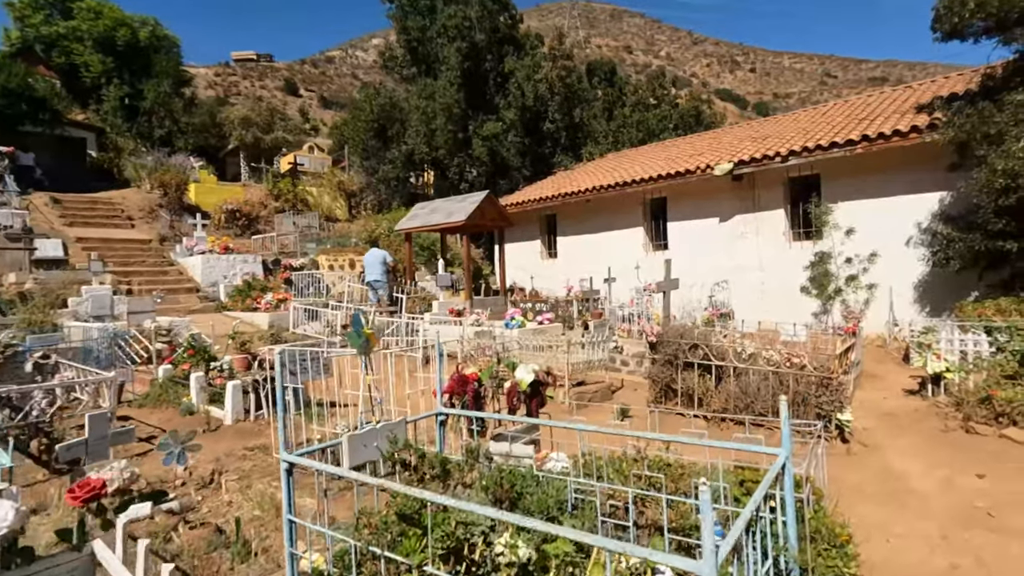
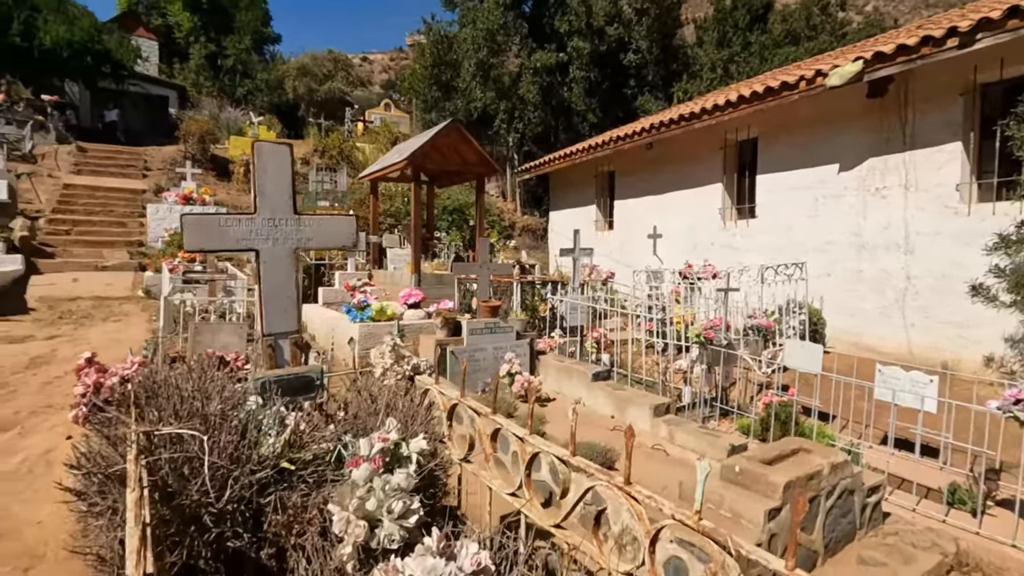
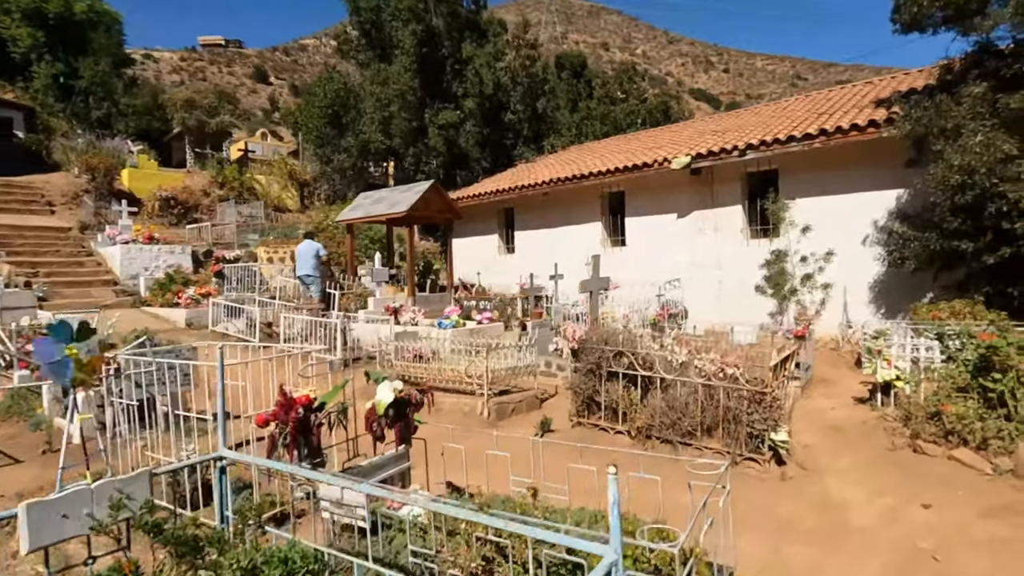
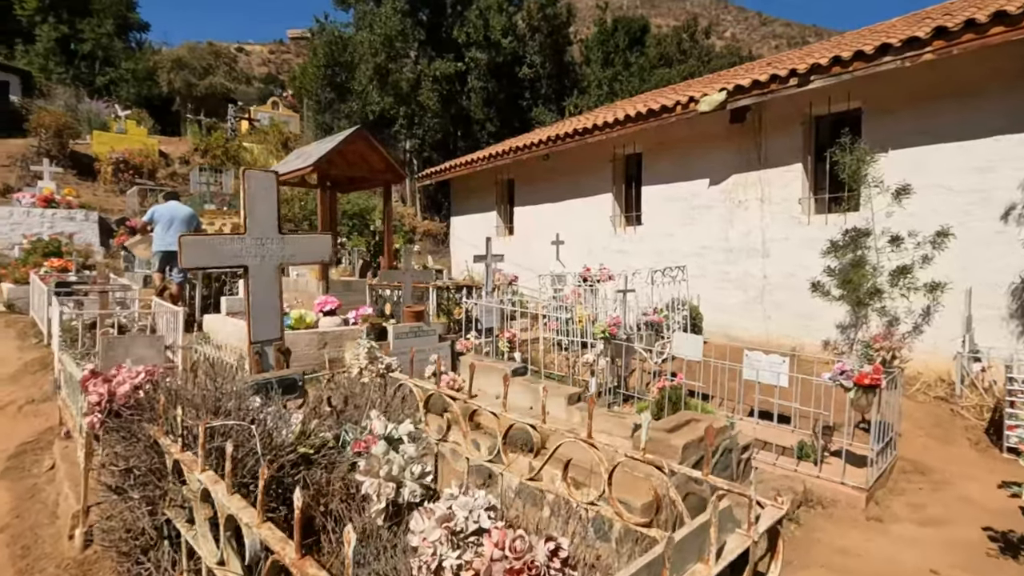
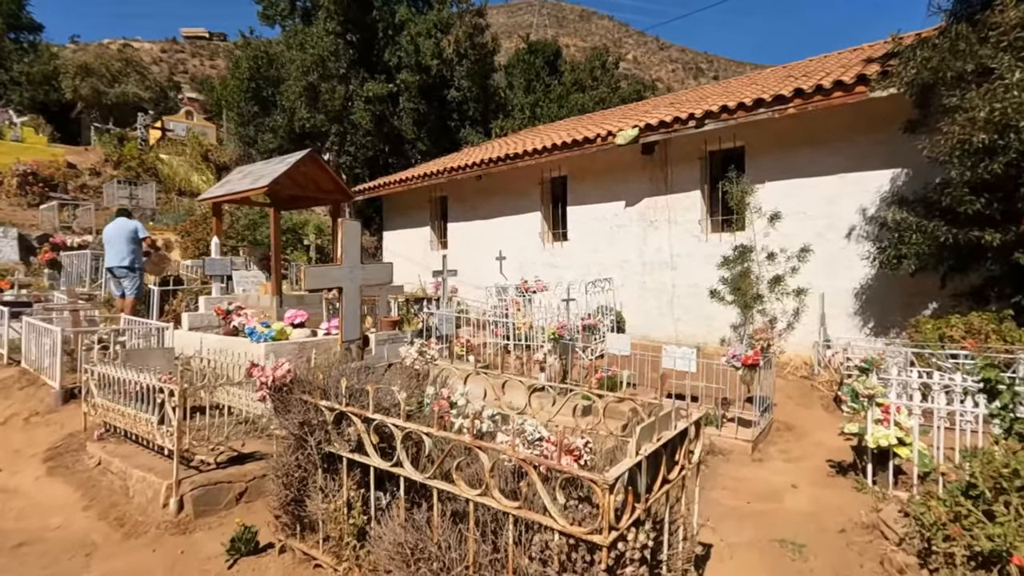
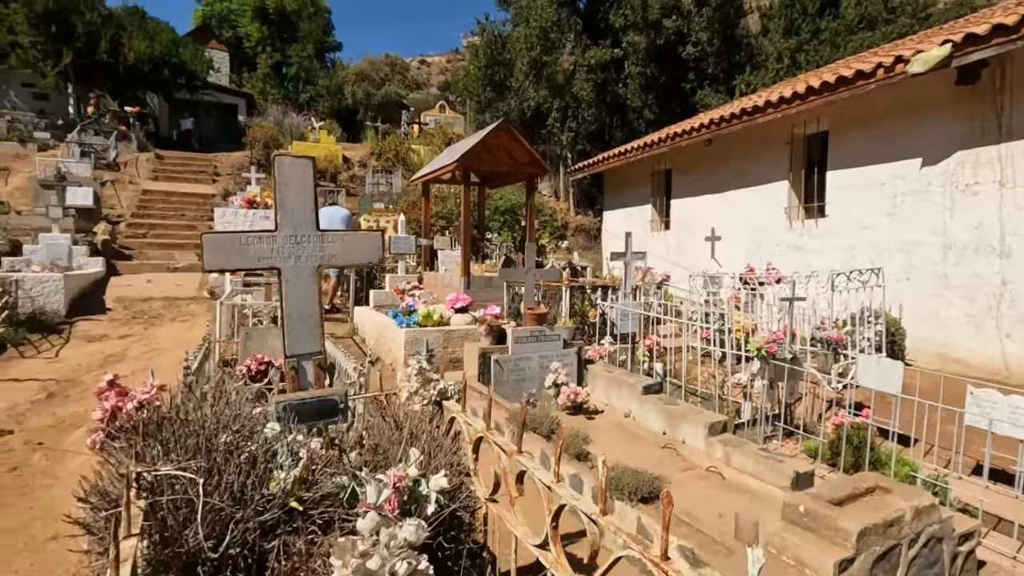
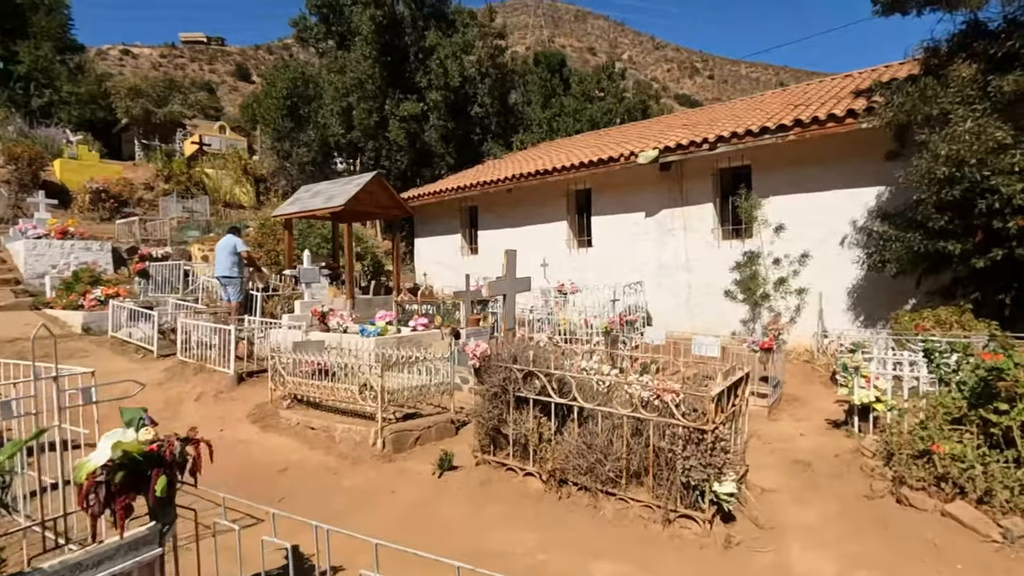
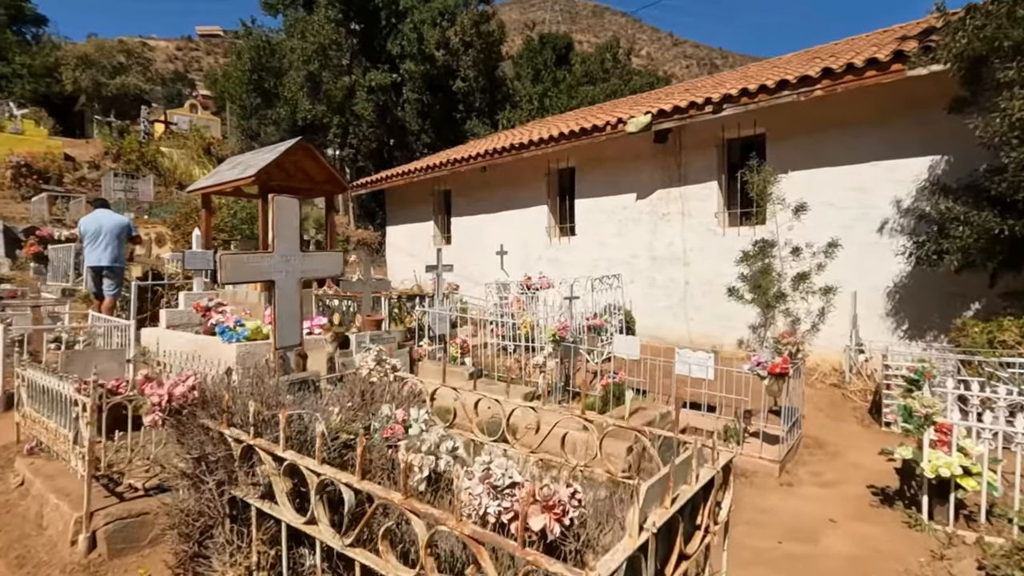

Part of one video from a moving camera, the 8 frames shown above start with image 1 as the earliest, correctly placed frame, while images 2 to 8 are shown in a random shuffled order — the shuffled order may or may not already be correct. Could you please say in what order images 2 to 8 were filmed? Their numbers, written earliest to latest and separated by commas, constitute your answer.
3, 7, 5, 8, 4, 2, 6
